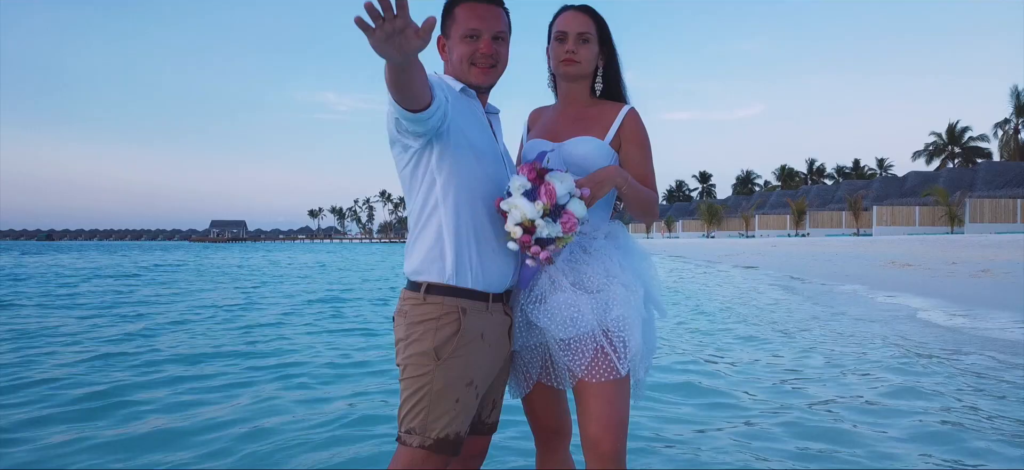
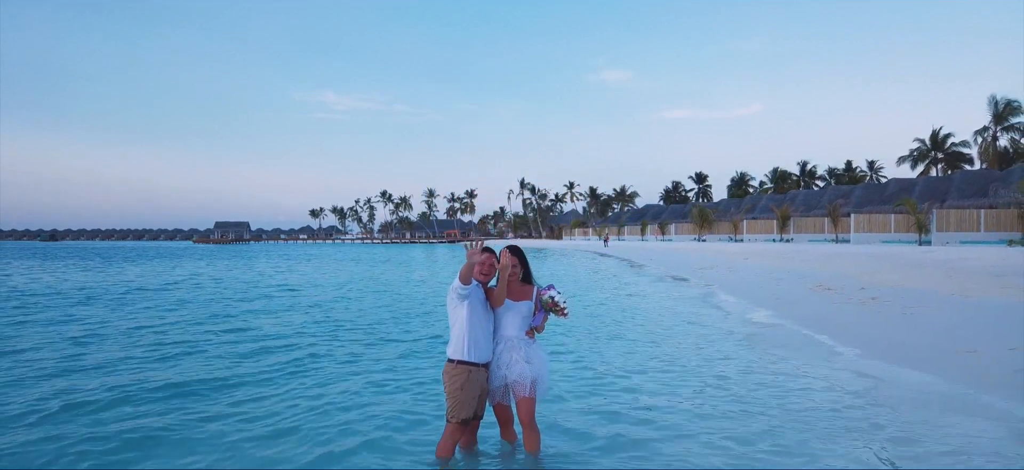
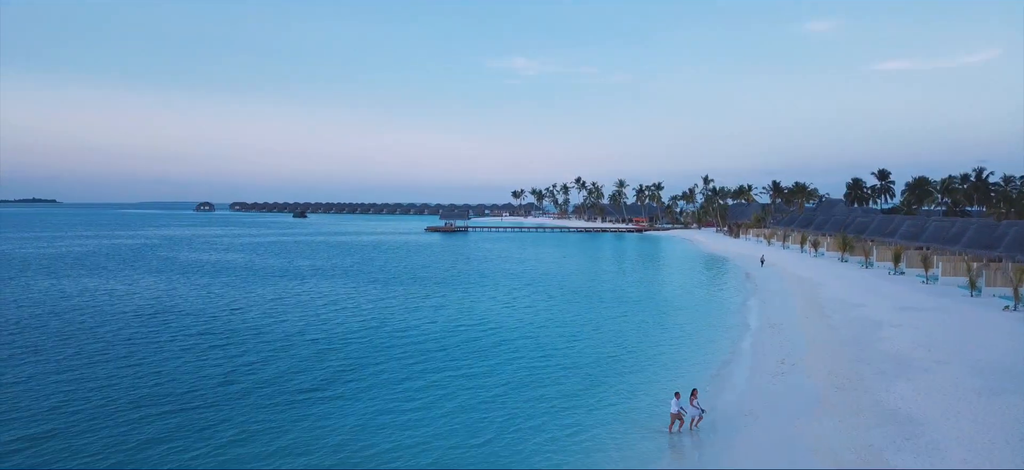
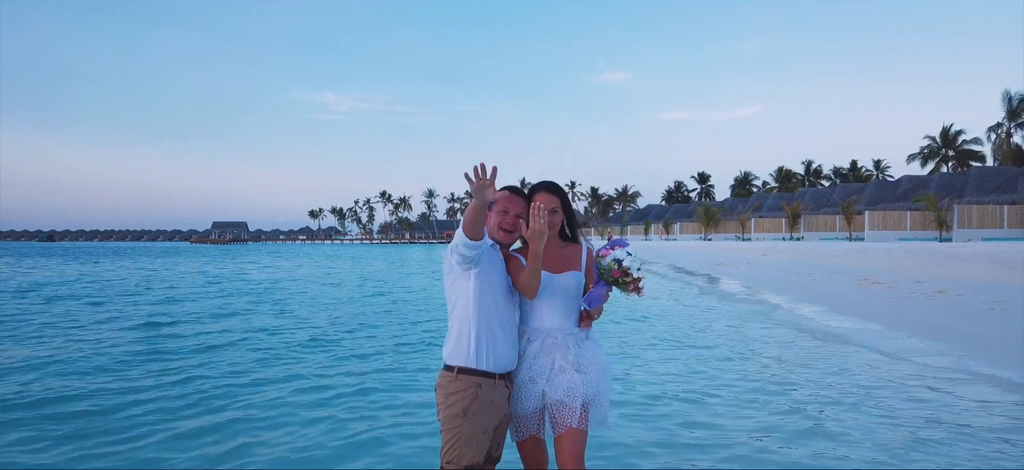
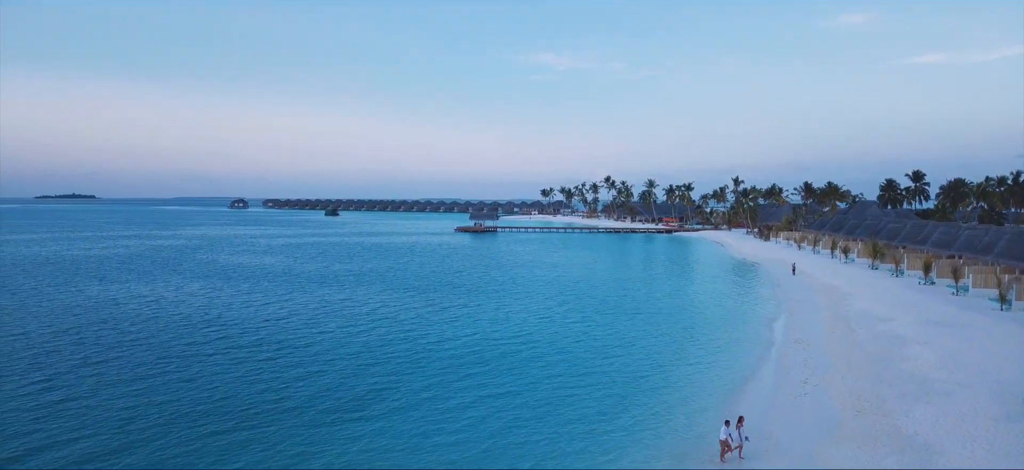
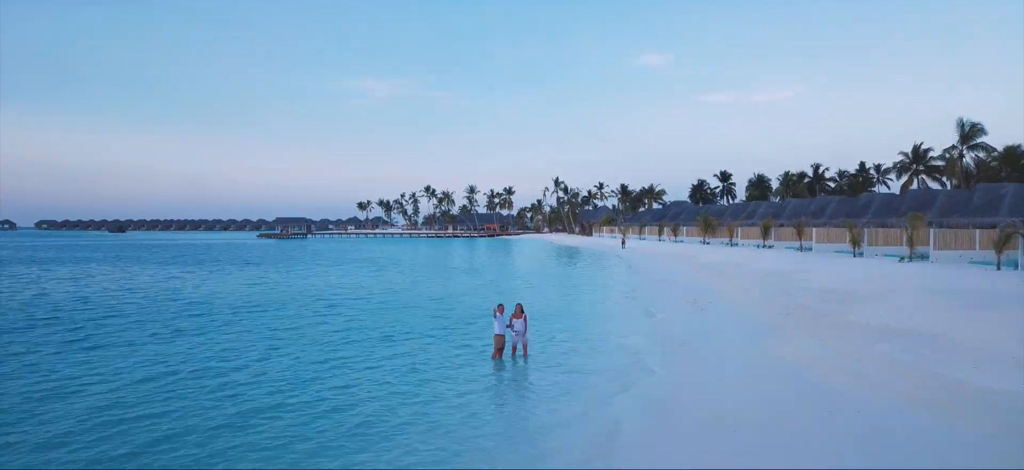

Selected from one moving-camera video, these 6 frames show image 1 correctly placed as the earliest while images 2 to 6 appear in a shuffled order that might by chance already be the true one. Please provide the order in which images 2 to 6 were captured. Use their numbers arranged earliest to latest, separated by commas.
4, 2, 6, 3, 5
